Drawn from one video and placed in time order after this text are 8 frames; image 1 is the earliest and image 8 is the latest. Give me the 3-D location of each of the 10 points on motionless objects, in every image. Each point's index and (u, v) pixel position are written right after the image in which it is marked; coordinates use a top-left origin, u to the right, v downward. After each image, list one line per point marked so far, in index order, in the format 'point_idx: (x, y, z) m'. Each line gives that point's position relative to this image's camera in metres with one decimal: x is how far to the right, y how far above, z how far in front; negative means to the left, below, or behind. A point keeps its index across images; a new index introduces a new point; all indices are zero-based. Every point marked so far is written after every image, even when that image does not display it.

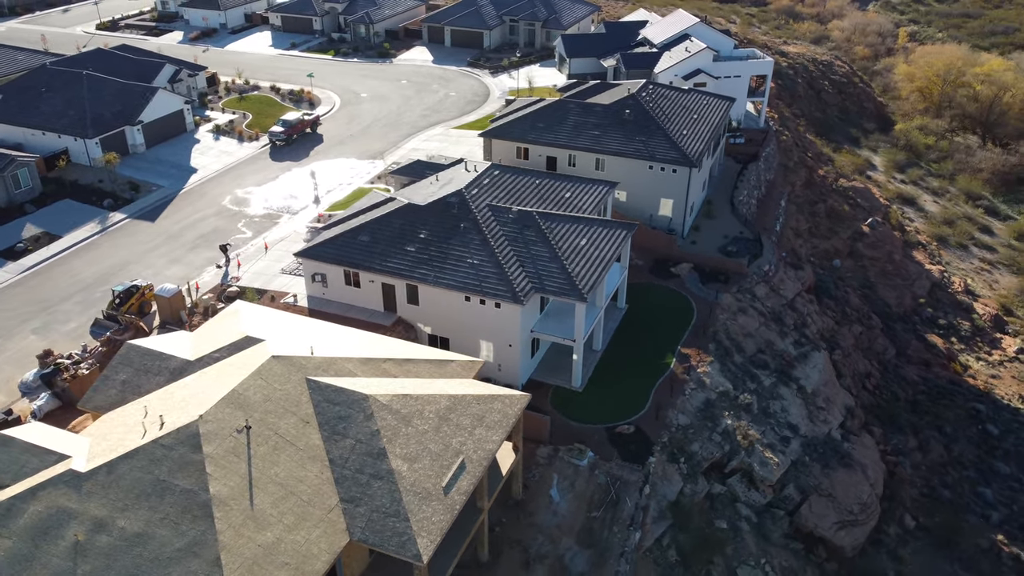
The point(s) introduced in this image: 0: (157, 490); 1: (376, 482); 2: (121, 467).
0: (-8.1, -4.7, +18.4) m
1: (-3.3, -4.7, +19.4) m
2: (-9.2, -4.2, +18.9) m
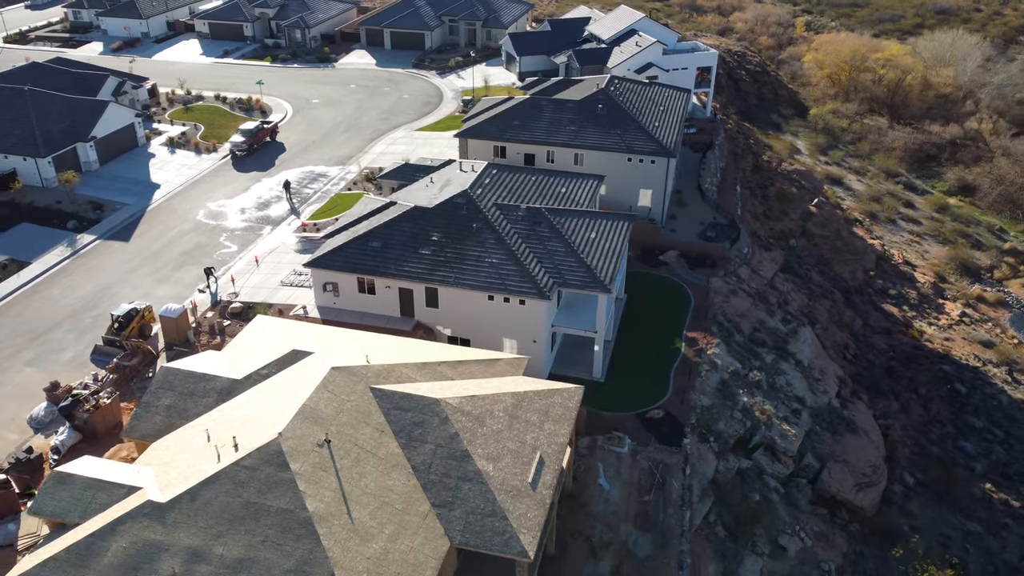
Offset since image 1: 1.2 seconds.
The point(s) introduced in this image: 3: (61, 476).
0: (-5.8, -5.0, +17.8) m
1: (-1.1, -4.8, +19.4) m
2: (-7.0, -4.7, +18.1) m
3: (-10.8, -4.5, +19.2) m
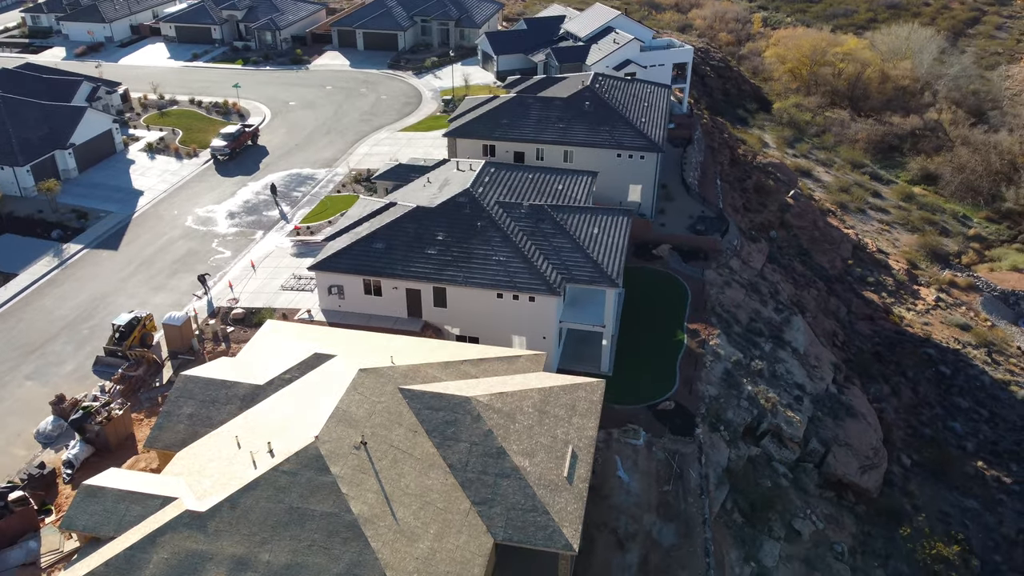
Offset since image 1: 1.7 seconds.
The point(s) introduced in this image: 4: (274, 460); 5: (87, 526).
0: (-4.8, -5.1, +17.6) m
1: (-0.2, -4.7, +19.4) m
2: (-6.0, -4.8, +17.9) m
3: (-9.9, -4.8, +18.8) m
4: (-5.6, -4.0, +18.6) m
5: (-9.7, -5.4, +18.2) m
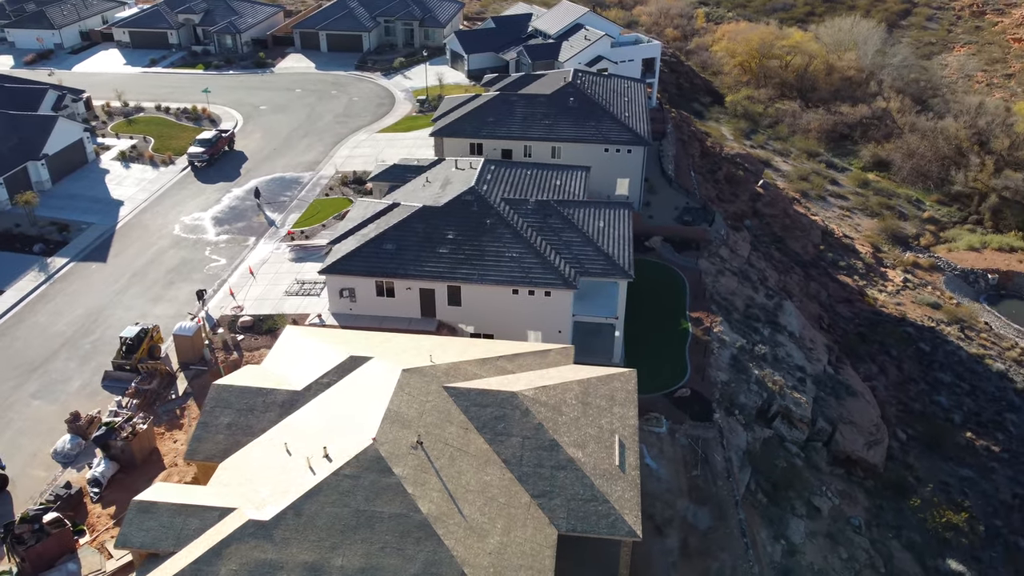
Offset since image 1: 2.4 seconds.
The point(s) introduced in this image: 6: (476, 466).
0: (-3.2, -5.1, +17.4) m
1: (+1.2, -4.5, +19.6) m
2: (-4.5, -4.8, +17.6) m
3: (-8.4, -5.0, +18.3) m
4: (-4.1, -4.1, +18.4) m
5: (-8.1, -5.6, +17.7) m
6: (-0.9, -4.3, +19.3) m
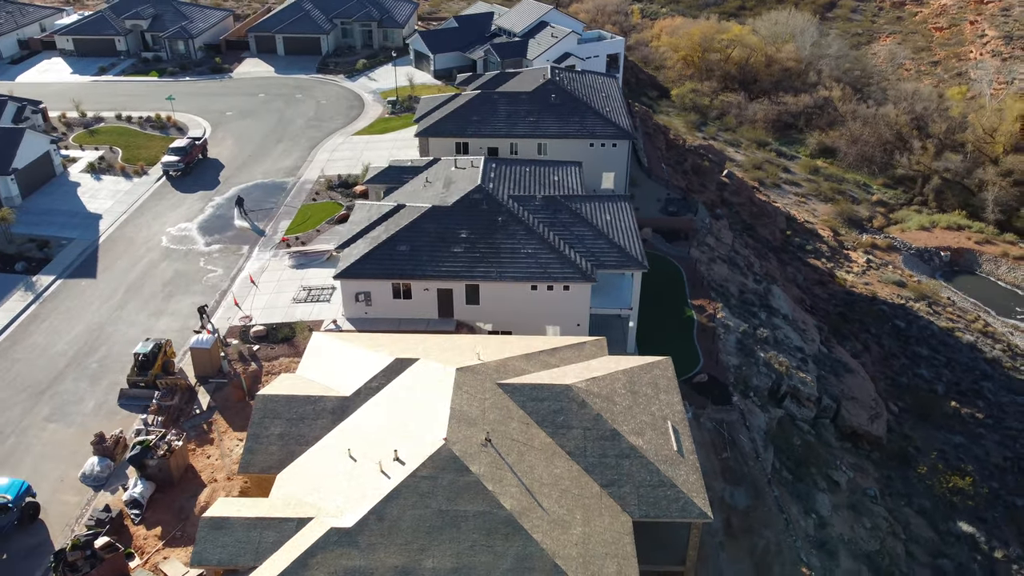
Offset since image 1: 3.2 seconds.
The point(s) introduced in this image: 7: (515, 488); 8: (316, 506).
0: (-1.4, -5.1, +17.4) m
1: (+2.8, -4.3, +19.9) m
2: (-2.6, -4.9, +17.5) m
3: (-6.6, -5.2, +17.8) m
4: (-2.4, -4.1, +18.3) m
5: (-6.3, -5.9, +17.2) m
6: (+0.8, -4.2, +19.4) m
7: (+0.1, -4.6, +18.2) m
8: (-4.5, -5.0, +18.2) m
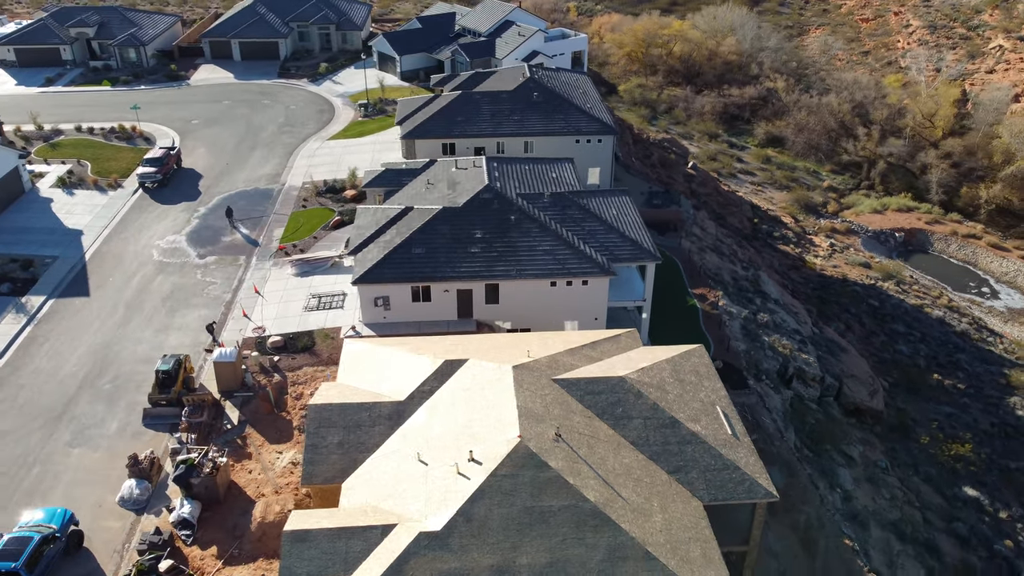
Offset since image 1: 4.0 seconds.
0: (+0.5, -5.0, +17.5) m
1: (+4.5, -4.0, +20.3) m
2: (-0.7, -4.9, +17.5) m
3: (-4.7, -5.4, +17.5) m
4: (-0.6, -4.1, +18.3) m
5: (-4.3, -6.0, +16.9) m
6: (+2.5, -4.0, +19.7) m
7: (+1.9, -4.5, +18.4) m
8: (-2.6, -5.0, +18.0) m
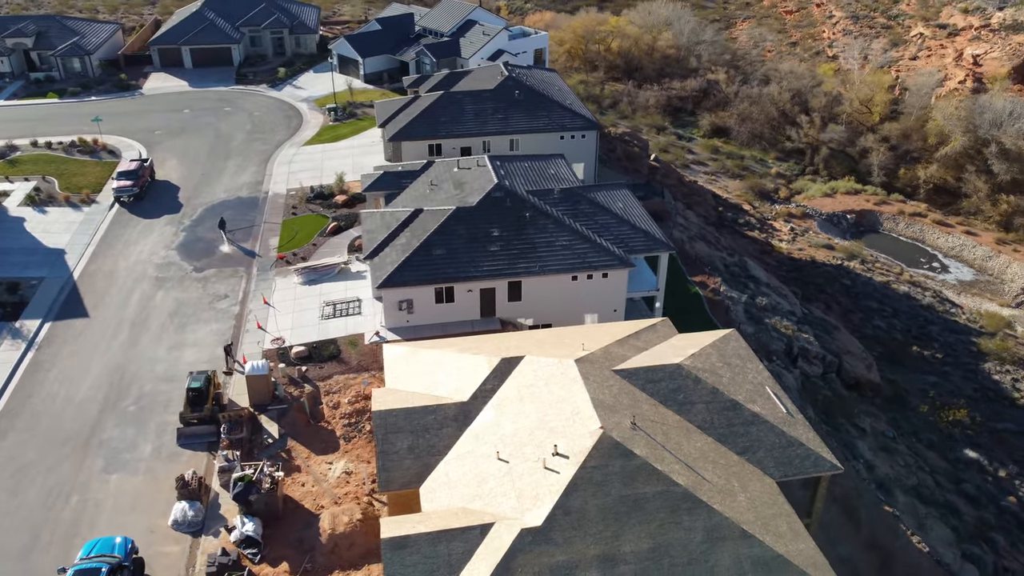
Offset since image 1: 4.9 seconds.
0: (+2.7, -4.8, +17.8) m
1: (+6.3, -3.6, +20.9) m
2: (+1.4, -4.8, +17.7) m
3: (-2.5, -5.5, +17.3) m
4: (+1.4, -4.0, +18.5) m
5: (-2.0, -6.1, +16.8) m
6: (+4.3, -3.7, +20.2) m
7: (+3.9, -4.2, +18.8) m
8: (-0.5, -5.0, +18.0) m
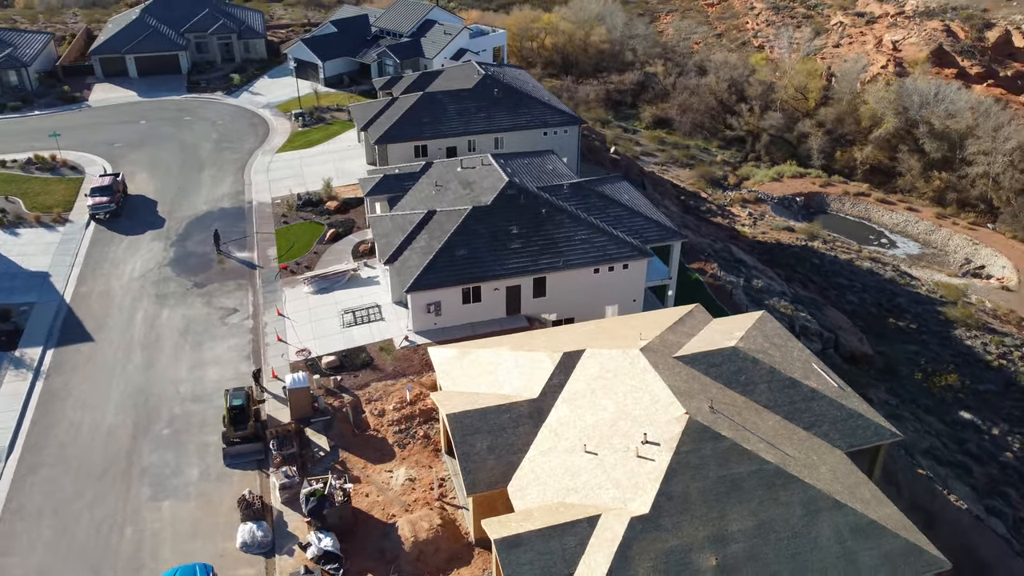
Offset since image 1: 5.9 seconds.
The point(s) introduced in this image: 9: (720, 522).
0: (+5.0, -4.5, +18.2) m
1: (+8.2, -3.1, +21.7) m
2: (+3.7, -4.5, +18.0) m
3: (-0.1, -5.5, +17.3) m
4: (+3.6, -3.7, +18.8) m
5: (+0.5, -6.1, +16.8) m
6: (+6.3, -3.3, +20.8) m
7: (+6.1, -3.8, +19.4) m
8: (+1.8, -4.9, +18.2) m
9: (+4.6, -5.2, +17.6) m
